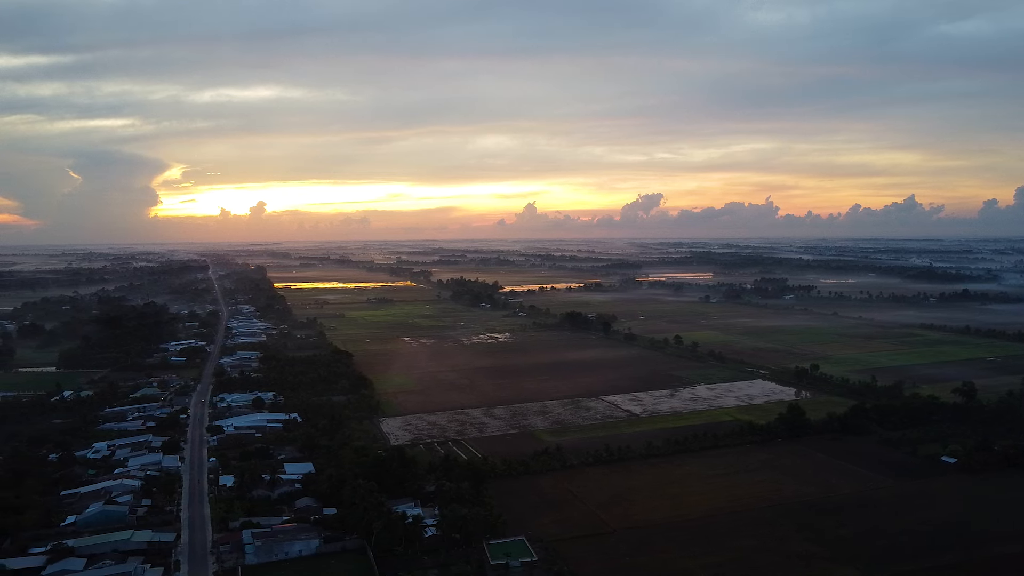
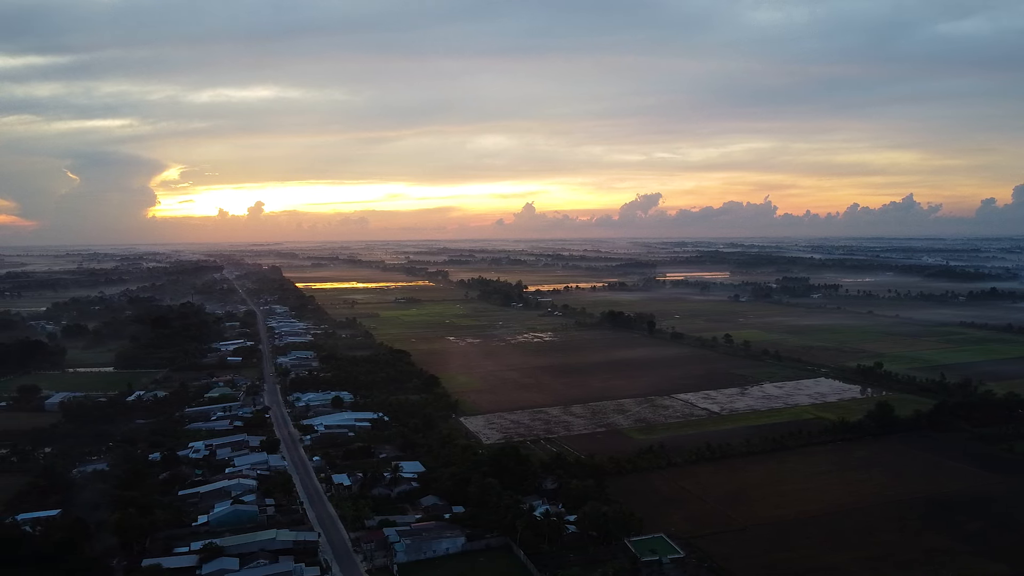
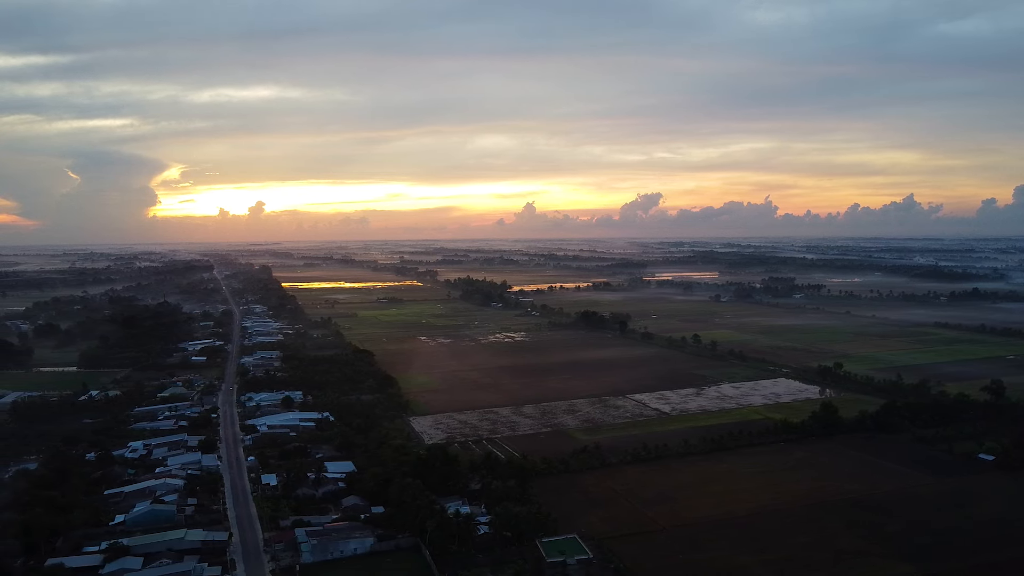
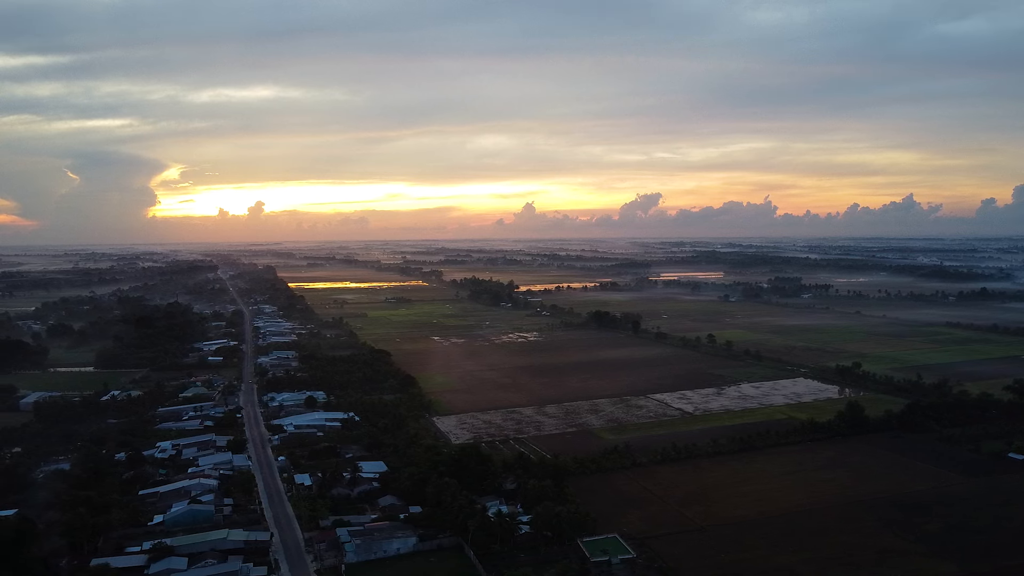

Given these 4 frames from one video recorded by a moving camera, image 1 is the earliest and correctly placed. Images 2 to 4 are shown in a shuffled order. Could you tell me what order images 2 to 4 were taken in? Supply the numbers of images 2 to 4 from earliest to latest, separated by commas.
3, 4, 2
